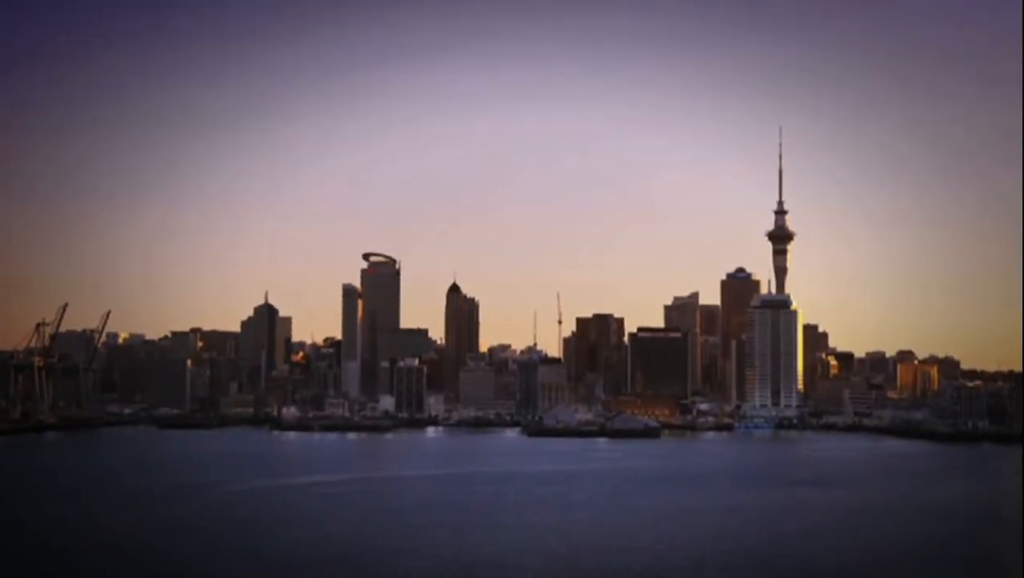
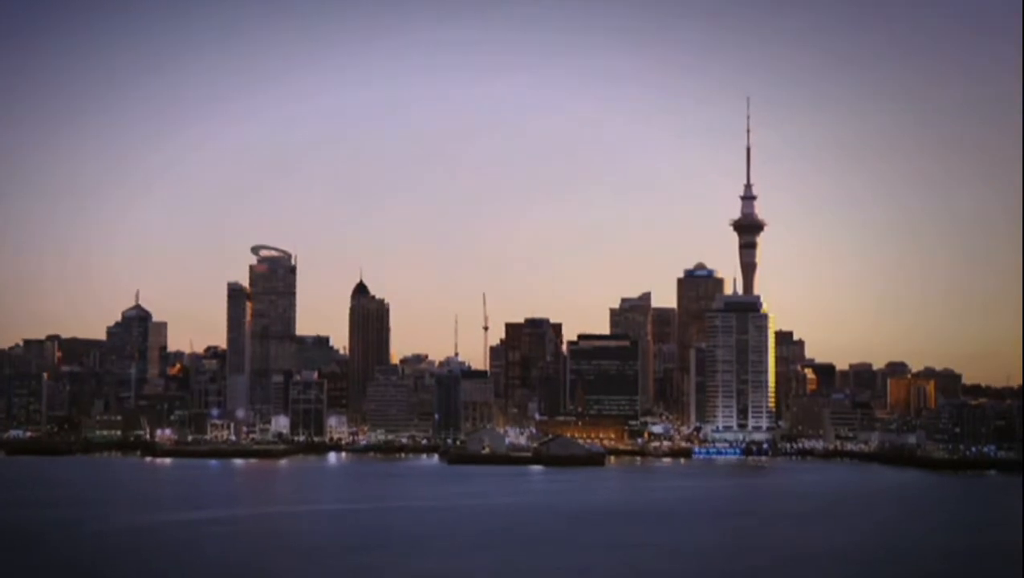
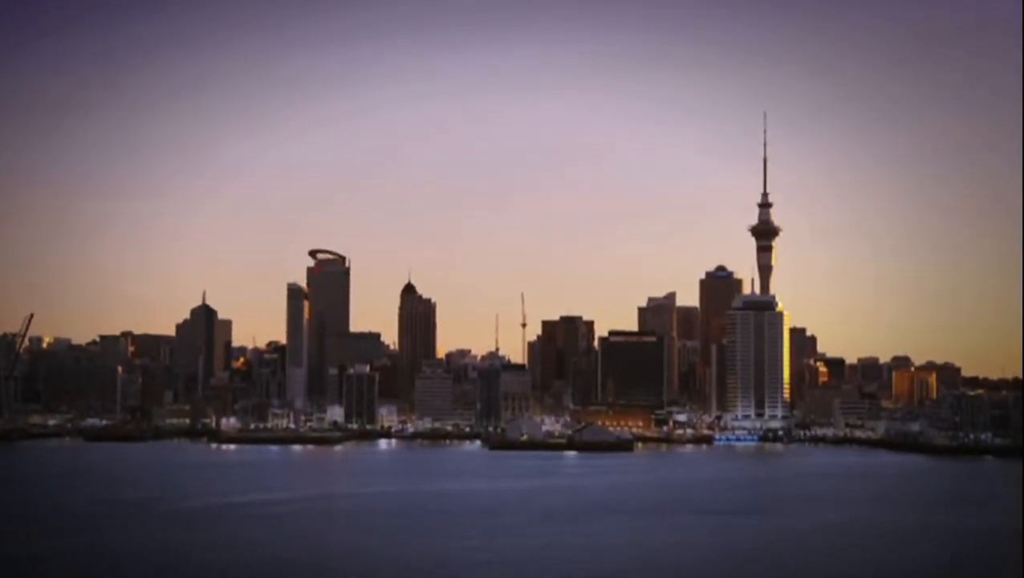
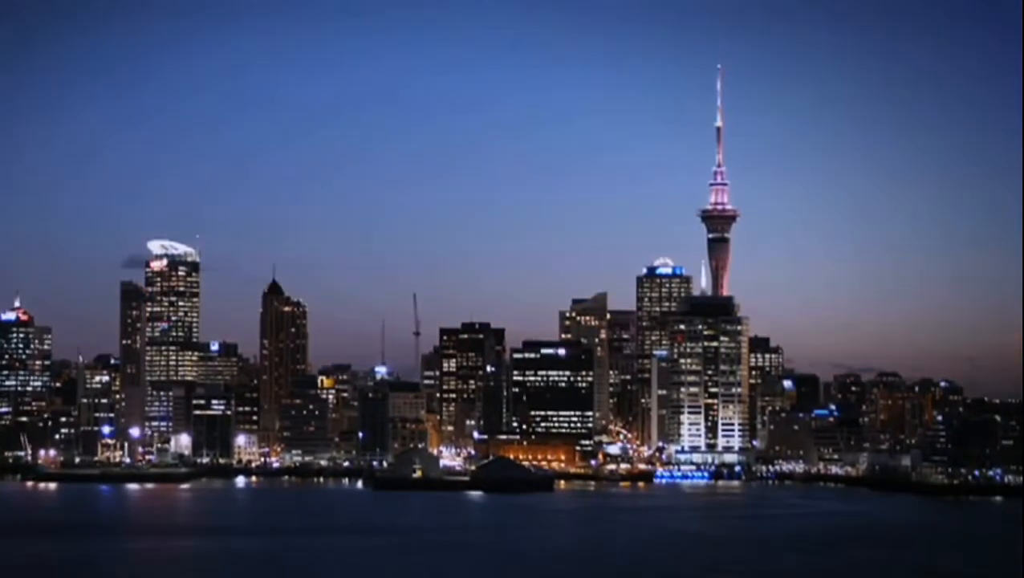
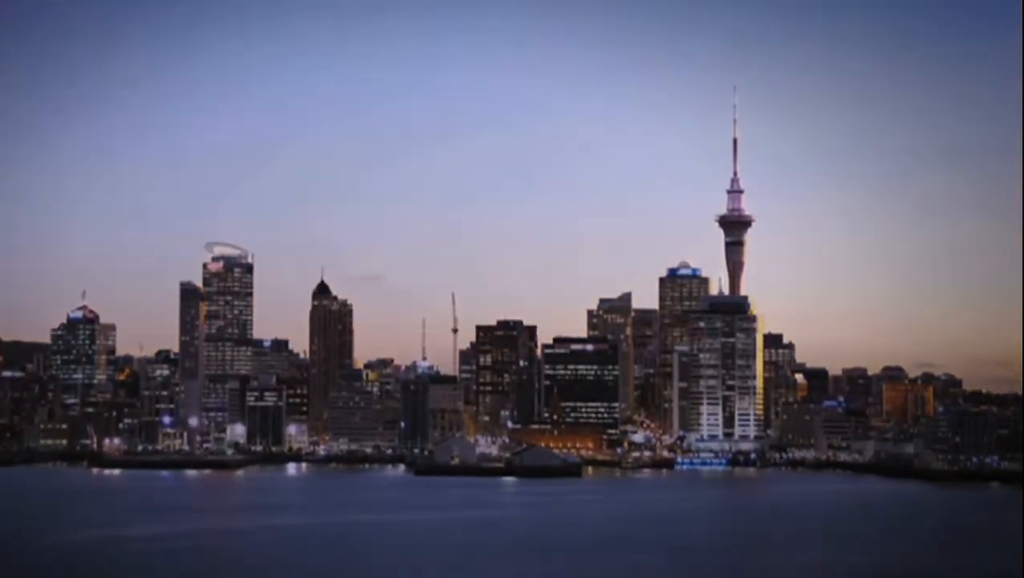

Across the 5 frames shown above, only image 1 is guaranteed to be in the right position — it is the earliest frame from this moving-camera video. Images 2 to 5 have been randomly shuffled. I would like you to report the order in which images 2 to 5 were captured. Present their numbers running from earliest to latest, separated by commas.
3, 2, 5, 4
